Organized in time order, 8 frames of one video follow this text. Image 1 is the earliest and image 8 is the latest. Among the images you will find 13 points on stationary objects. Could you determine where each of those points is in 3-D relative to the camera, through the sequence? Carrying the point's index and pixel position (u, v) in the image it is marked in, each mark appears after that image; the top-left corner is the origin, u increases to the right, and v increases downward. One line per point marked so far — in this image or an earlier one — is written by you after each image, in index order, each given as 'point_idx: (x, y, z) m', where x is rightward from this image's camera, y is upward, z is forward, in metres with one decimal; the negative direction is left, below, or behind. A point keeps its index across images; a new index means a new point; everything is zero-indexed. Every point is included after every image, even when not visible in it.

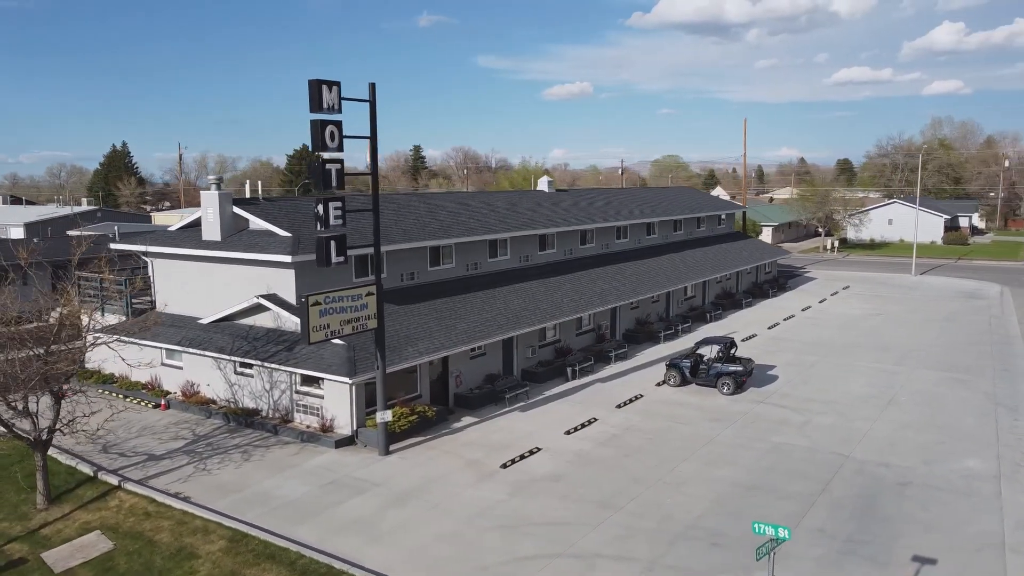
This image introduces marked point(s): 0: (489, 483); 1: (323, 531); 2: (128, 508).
0: (-0.4, -4.0, +16.5) m
1: (-3.3, -4.3, +14.3) m
2: (-7.2, -4.2, +15.4) m
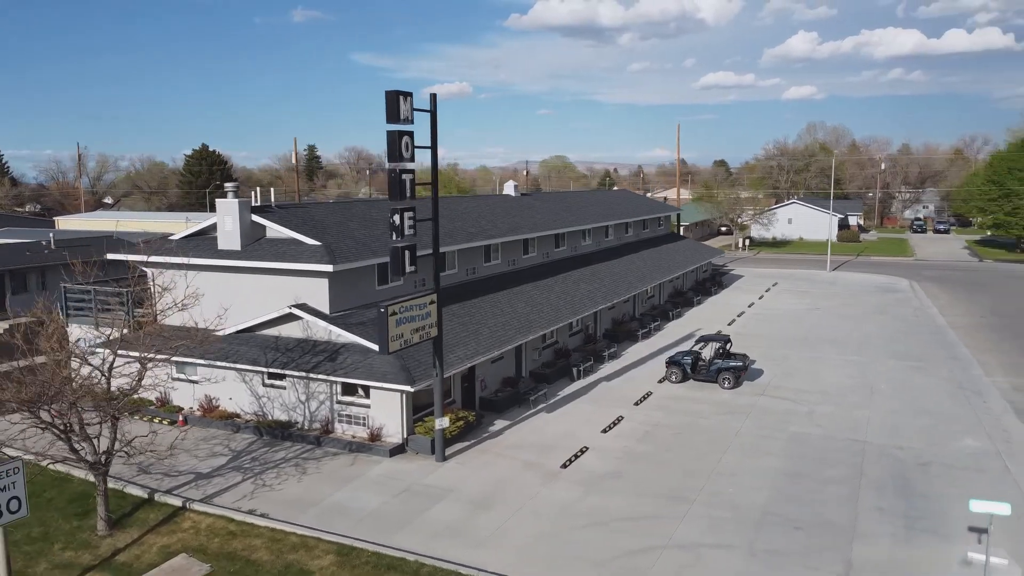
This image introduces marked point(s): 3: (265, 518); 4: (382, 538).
0: (+1.0, -4.1, +17.0) m
1: (-1.5, -4.5, +14.4) m
2: (-5.6, -4.4, +15.0) m
3: (-4.6, -4.3, +15.2) m
4: (-2.3, -4.5, +14.5) m
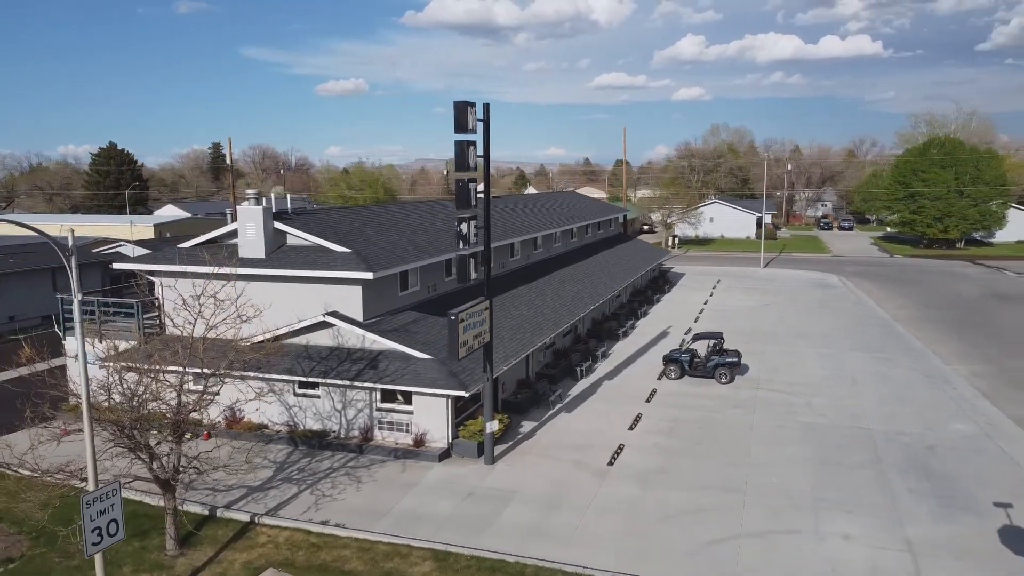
0: (+2.2, -4.2, +17.7) m
1: (0.0, -4.6, +14.8) m
2: (-4.1, -4.6, +14.8) m
3: (-3.1, -4.5, +15.2) m
4: (-0.8, -4.6, +14.8) m
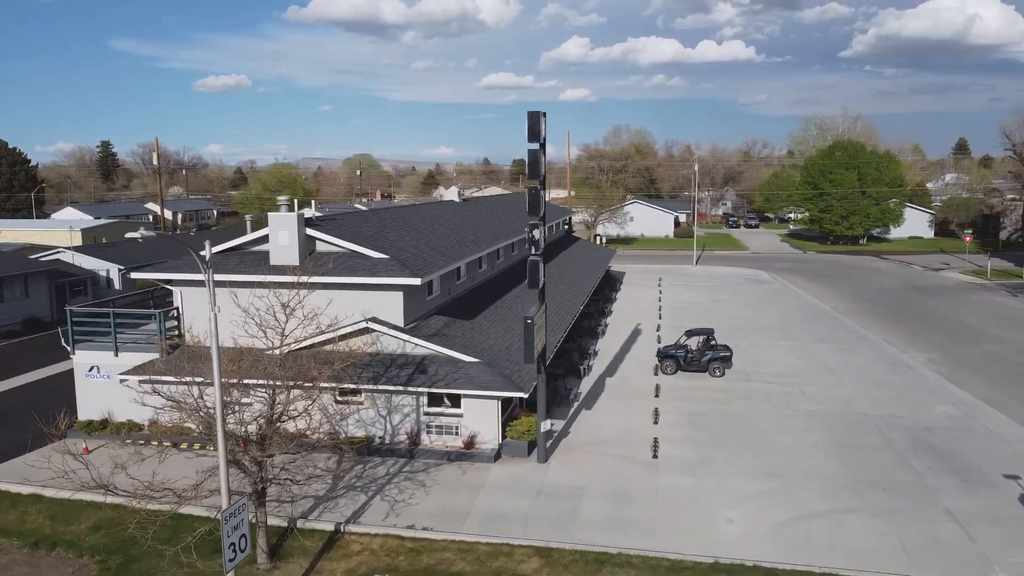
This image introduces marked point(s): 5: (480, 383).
0: (+3.5, -4.2, +18.6) m
1: (+1.7, -4.7, +15.4) m
2: (-2.4, -4.8, +14.9) m
3: (-1.5, -4.6, +15.4) m
4: (+0.9, -4.7, +15.3) m
5: (-0.7, -2.2, +18.6) m
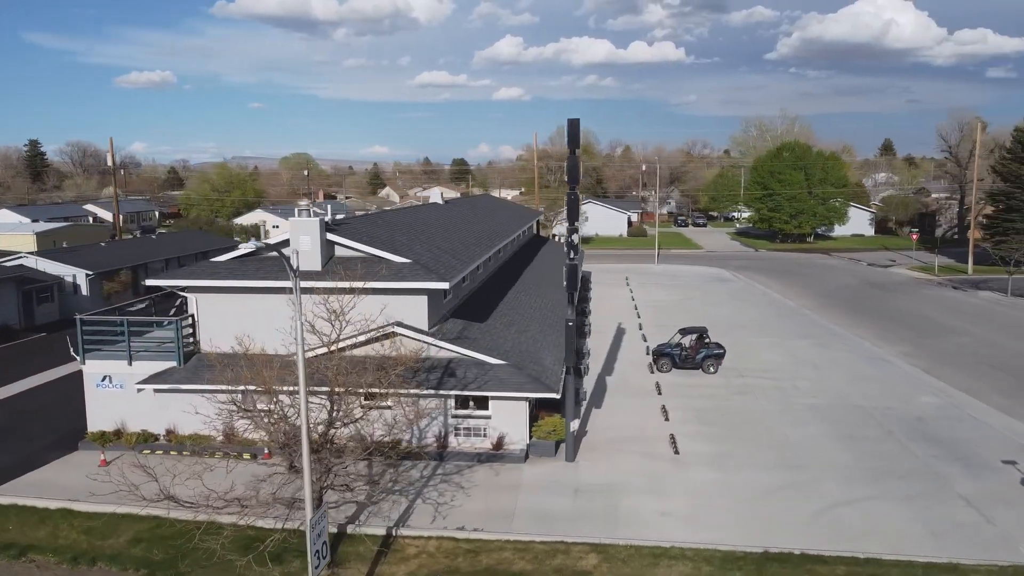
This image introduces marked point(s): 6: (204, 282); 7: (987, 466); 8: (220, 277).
0: (+4.2, -4.2, +19.2) m
1: (+2.7, -4.7, +15.9) m
2: (-1.4, -4.9, +15.1) m
3: (-0.5, -4.7, +15.7) m
4: (+1.9, -4.8, +15.7) m
5: (0.0, -2.3, +18.9) m
6: (-7.4, +0.1, +19.7) m
7: (+11.4, -4.3, +19.5) m
8: (-7.2, +0.3, +20.0) m
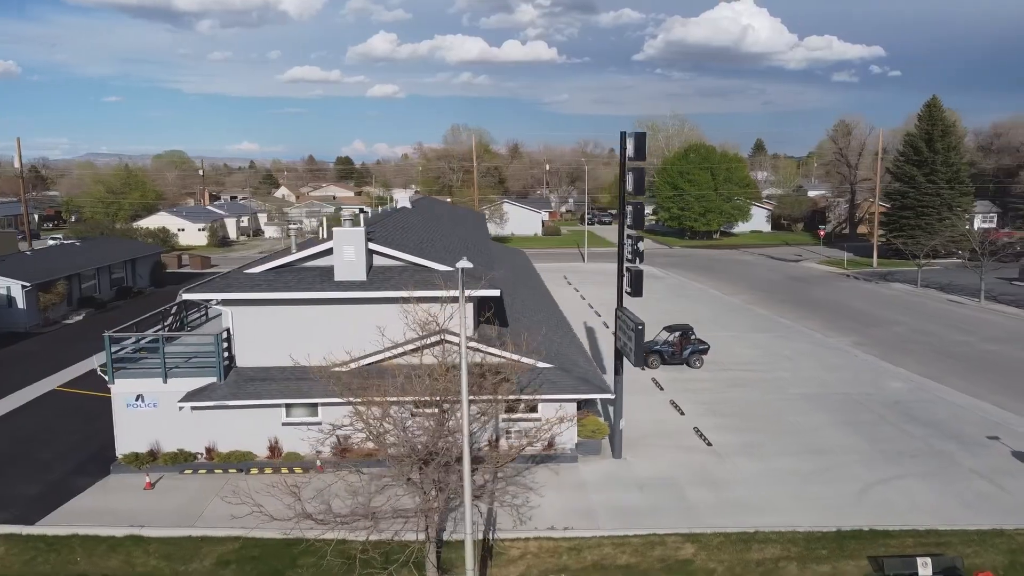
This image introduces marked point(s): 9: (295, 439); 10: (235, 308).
0: (+5.4, -4.3, +20.5) m
1: (+4.4, -4.8, +17.0) m
2: (+0.6, -5.0, +15.6) m
3: (+1.3, -4.9, +16.3) m
4: (+3.7, -4.9, +16.7) m
5: (+1.2, -2.4, +19.6) m
6: (-6.2, -0.2, +19.2) m
7: (+12.5, -4.1, +21.9) m
8: (-6.1, 0.0, +19.6) m
9: (-5.3, -3.7, +19.8) m
10: (-6.8, -0.5, +19.9) m
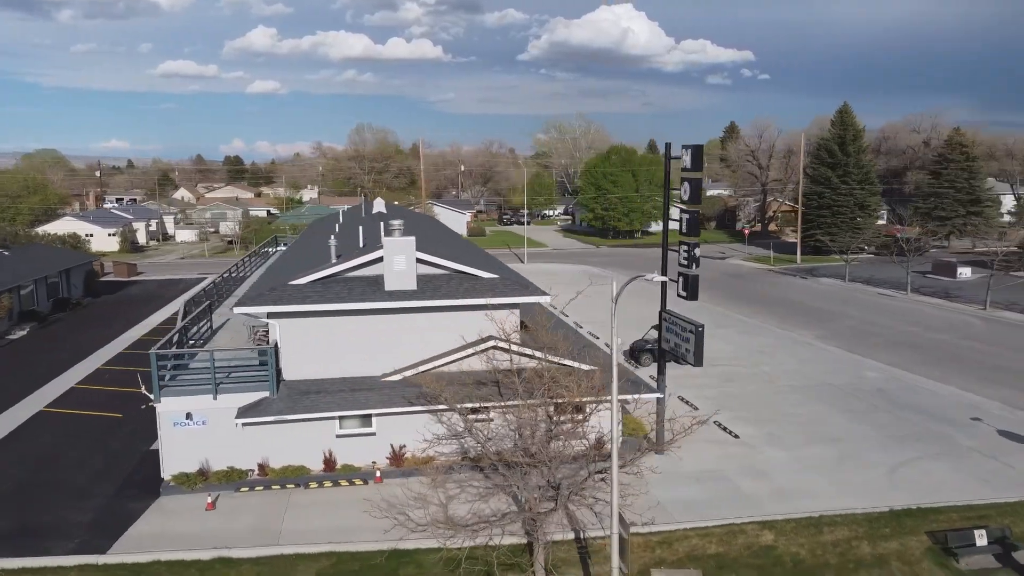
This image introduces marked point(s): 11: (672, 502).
0: (+6.6, -4.3, +21.8) m
1: (+6.1, -4.9, +18.2) m
2: (+2.4, -5.2, +16.3) m
3: (+3.1, -5.0, +17.1) m
4: (+5.4, -4.9, +17.8) m
5: (+2.5, -2.5, +20.3) m
6: (-4.9, -0.4, +19.0) m
7: (+13.4, -4.0, +24.1) m
8: (-4.7, -0.3, +19.3) m
9: (-3.9, -3.9, +19.7) m
10: (-5.5, -0.8, +19.6) m
11: (+3.6, -4.8, +18.2) m
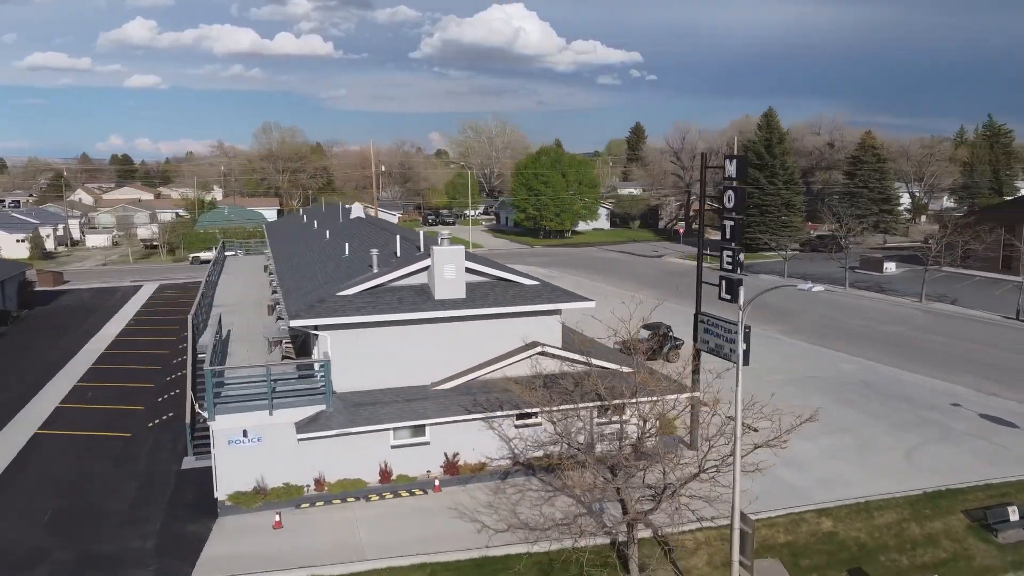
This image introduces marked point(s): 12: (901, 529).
0: (+7.5, -4.3, +23.0) m
1: (+7.5, -4.9, +19.5) m
2: (+4.2, -5.3, +17.1) m
3: (+4.7, -5.1, +17.9) m
4: (+6.9, -5.0, +19.0) m
5: (+3.7, -2.6, +21.0) m
6: (-3.5, -0.7, +18.8) m
7: (+14.1, -3.9, +26.2) m
8: (-3.4, -0.5, +19.2) m
9: (-2.6, -4.2, +19.6) m
10: (-4.2, -1.1, +19.3) m
11: (+5.0, -4.9, +19.1) m
12: (+8.5, -5.3, +17.7) m
